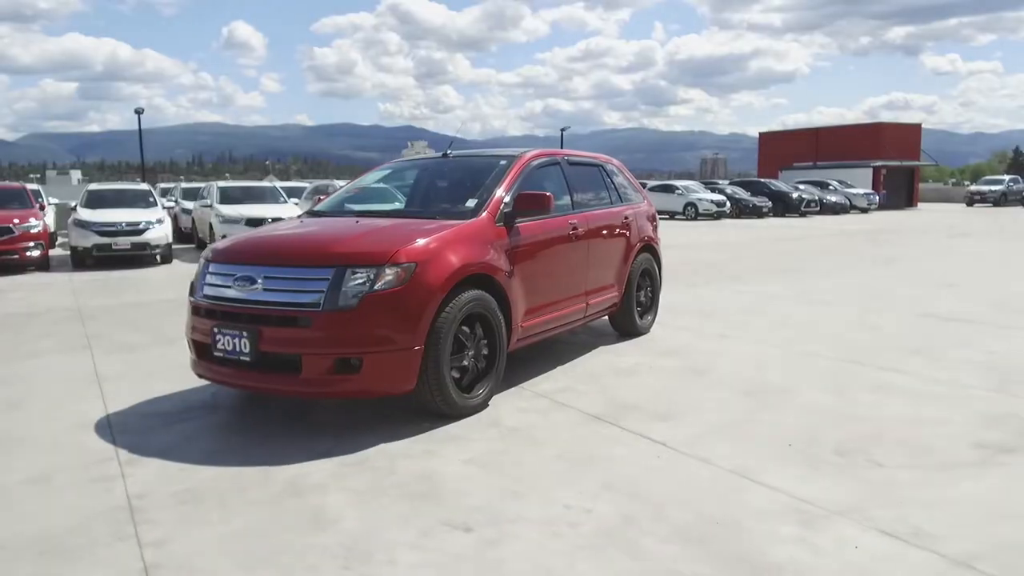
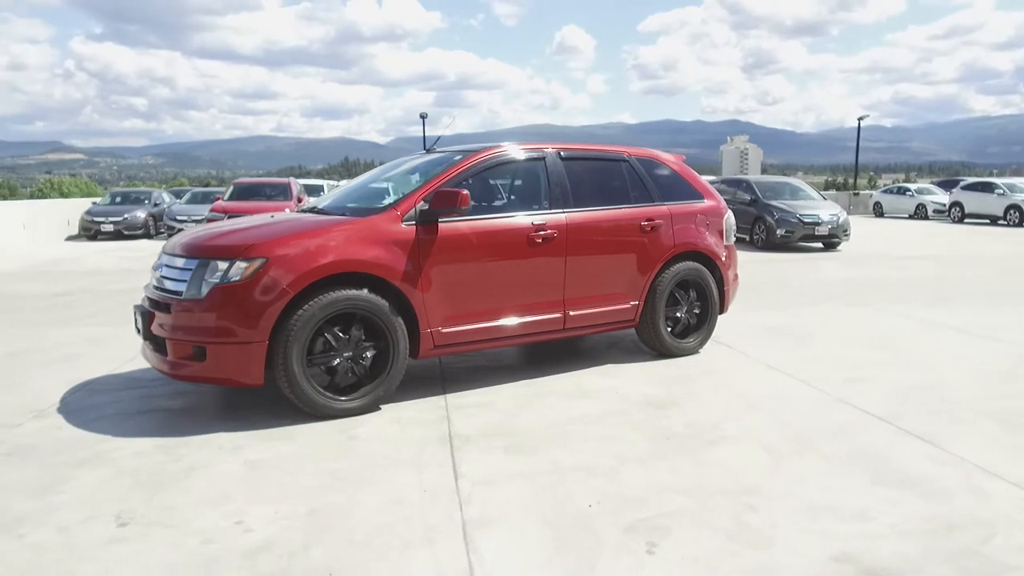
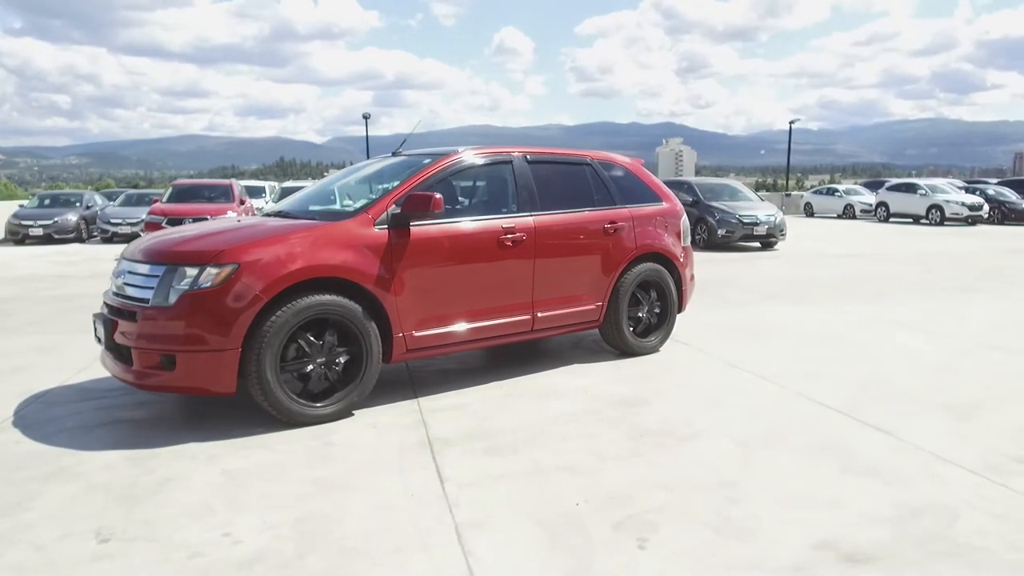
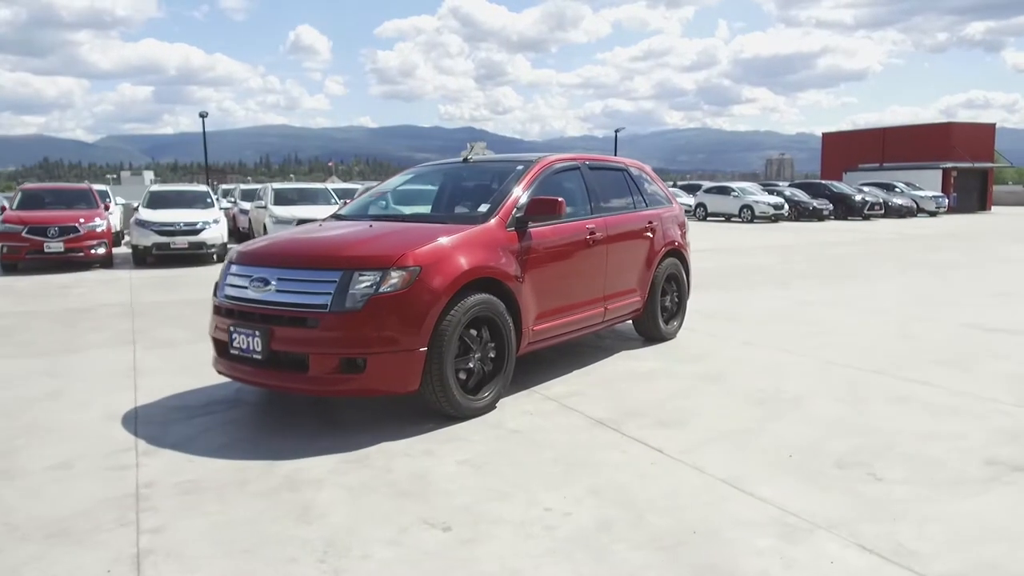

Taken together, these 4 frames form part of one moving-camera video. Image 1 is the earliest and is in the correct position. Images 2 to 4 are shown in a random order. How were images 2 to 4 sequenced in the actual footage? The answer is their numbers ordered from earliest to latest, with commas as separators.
4, 3, 2
